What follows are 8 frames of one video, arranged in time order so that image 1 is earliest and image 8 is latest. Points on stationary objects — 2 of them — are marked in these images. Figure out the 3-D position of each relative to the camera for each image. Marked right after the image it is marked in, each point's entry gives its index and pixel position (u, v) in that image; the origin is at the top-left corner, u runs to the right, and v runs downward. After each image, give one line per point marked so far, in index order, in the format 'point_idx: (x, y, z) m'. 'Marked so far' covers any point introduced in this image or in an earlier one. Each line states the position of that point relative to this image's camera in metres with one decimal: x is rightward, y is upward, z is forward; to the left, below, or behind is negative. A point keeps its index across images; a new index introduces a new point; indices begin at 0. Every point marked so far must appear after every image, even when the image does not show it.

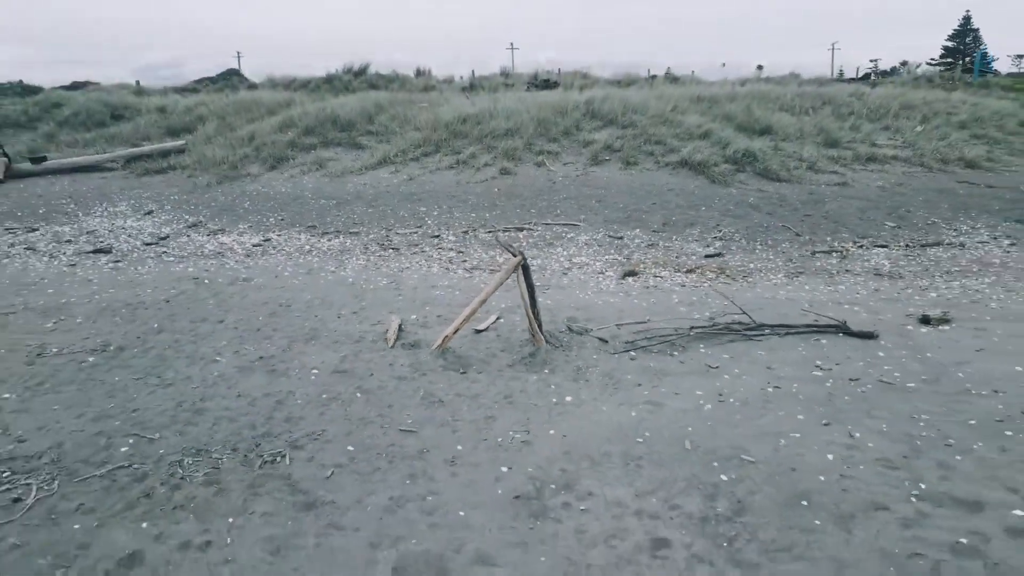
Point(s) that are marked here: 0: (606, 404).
0: (+0.2, -0.2, +1.2) m
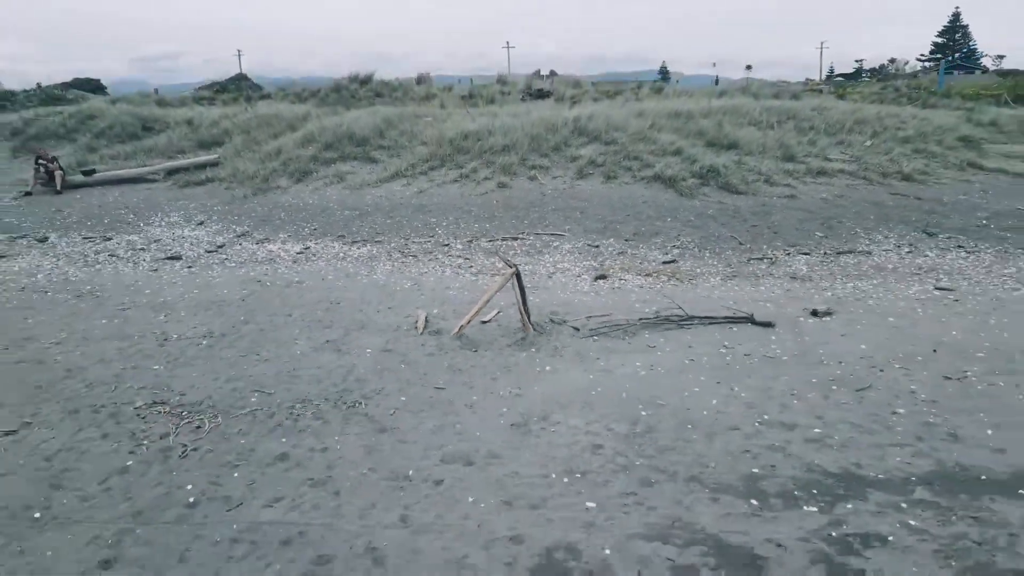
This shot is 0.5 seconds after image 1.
0: (+0.2, -0.2, +1.7) m
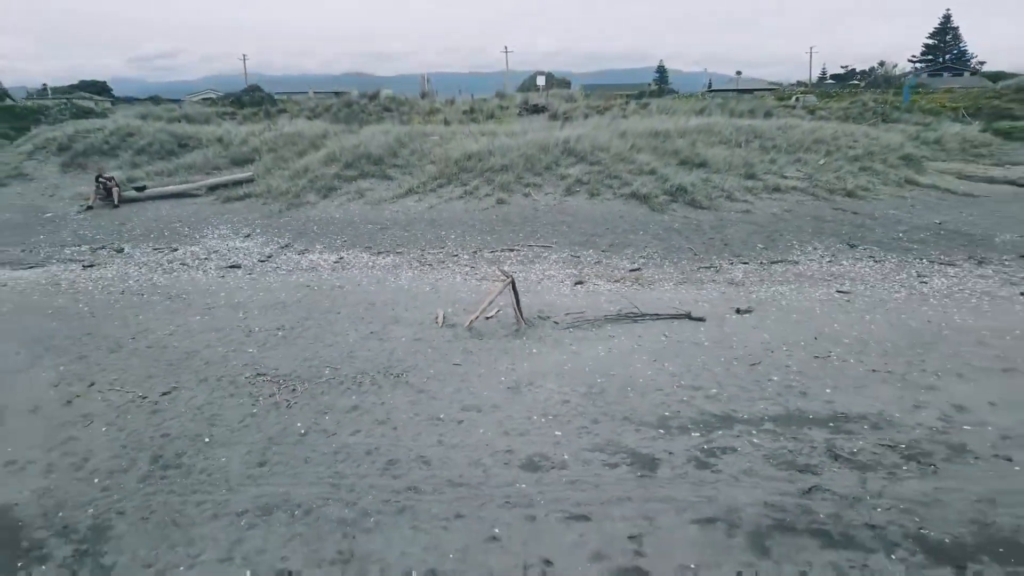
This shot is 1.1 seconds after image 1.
0: (+0.1, -0.2, +2.4) m
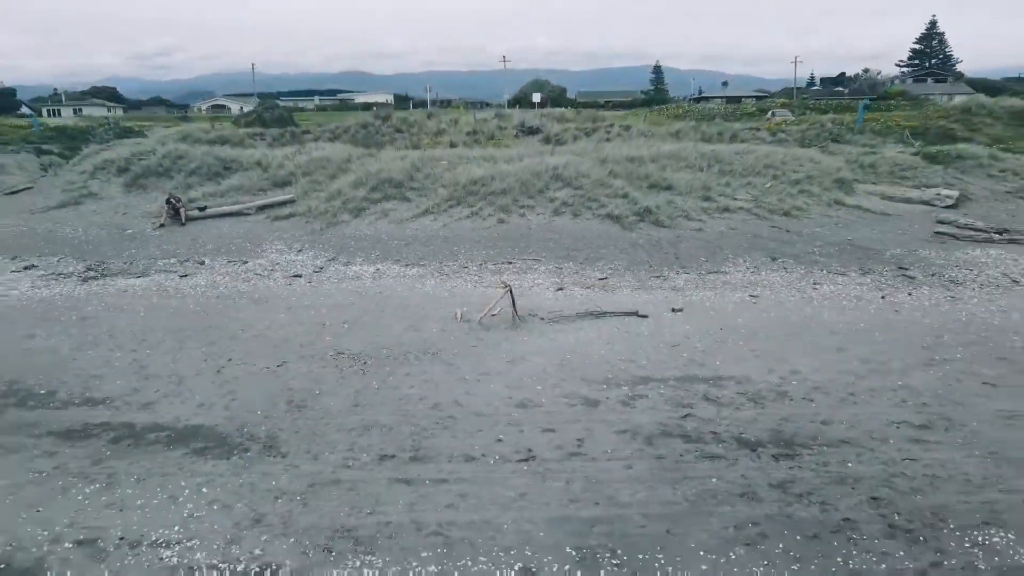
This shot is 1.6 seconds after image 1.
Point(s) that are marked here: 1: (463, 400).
0: (+0.1, -0.2, +3.5) m
1: (-0.2, -0.4, +2.9) m
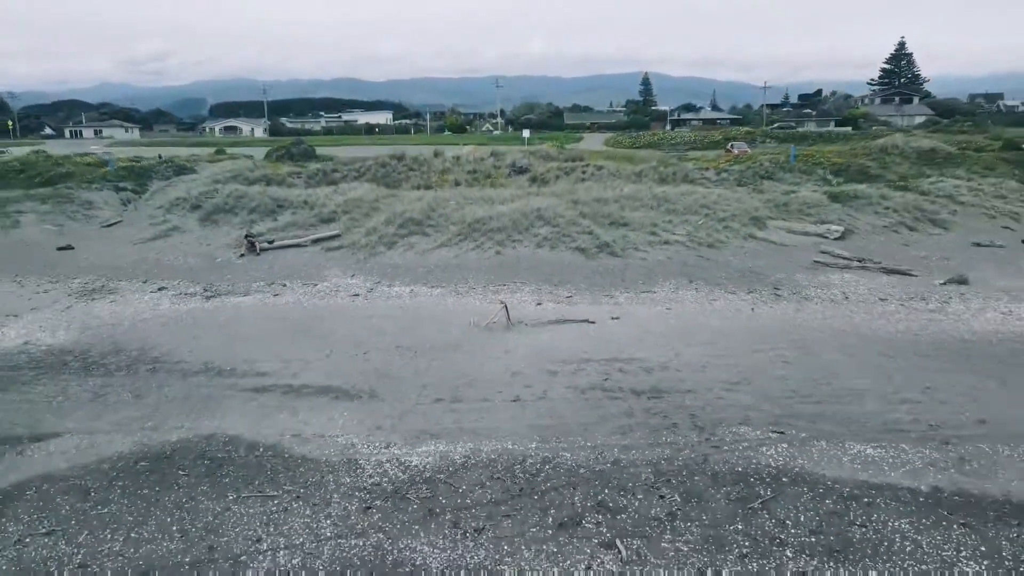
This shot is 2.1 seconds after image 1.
0: (+0.1, -0.4, +5.6) m
1: (-0.2, -0.6, +4.9) m
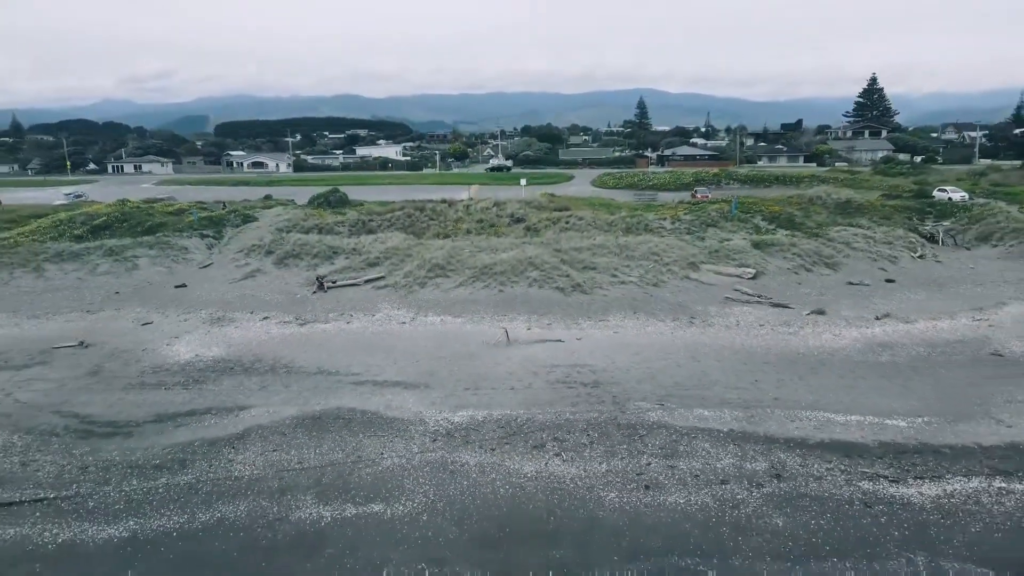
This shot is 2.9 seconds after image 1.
0: (+0.1, -0.7, +8.6) m
1: (-0.2, -0.9, +7.9) m
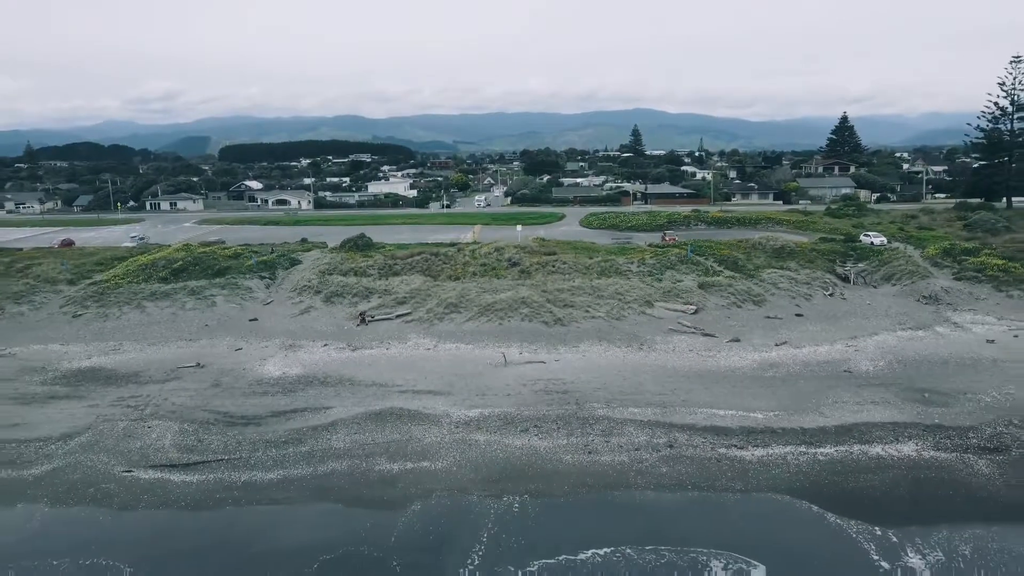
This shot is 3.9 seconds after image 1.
0: (0.0, -1.3, +12.0) m
1: (-0.3, -1.5, +11.3) m
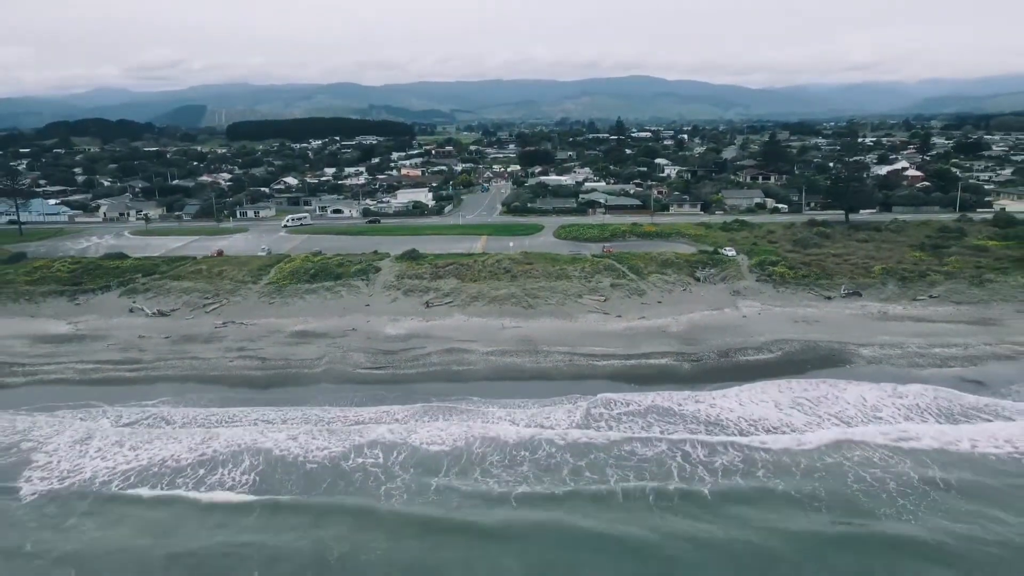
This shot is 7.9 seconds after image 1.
0: (-0.2, -1.5, +25.0) m
1: (-0.5, -1.7, +24.3) m
